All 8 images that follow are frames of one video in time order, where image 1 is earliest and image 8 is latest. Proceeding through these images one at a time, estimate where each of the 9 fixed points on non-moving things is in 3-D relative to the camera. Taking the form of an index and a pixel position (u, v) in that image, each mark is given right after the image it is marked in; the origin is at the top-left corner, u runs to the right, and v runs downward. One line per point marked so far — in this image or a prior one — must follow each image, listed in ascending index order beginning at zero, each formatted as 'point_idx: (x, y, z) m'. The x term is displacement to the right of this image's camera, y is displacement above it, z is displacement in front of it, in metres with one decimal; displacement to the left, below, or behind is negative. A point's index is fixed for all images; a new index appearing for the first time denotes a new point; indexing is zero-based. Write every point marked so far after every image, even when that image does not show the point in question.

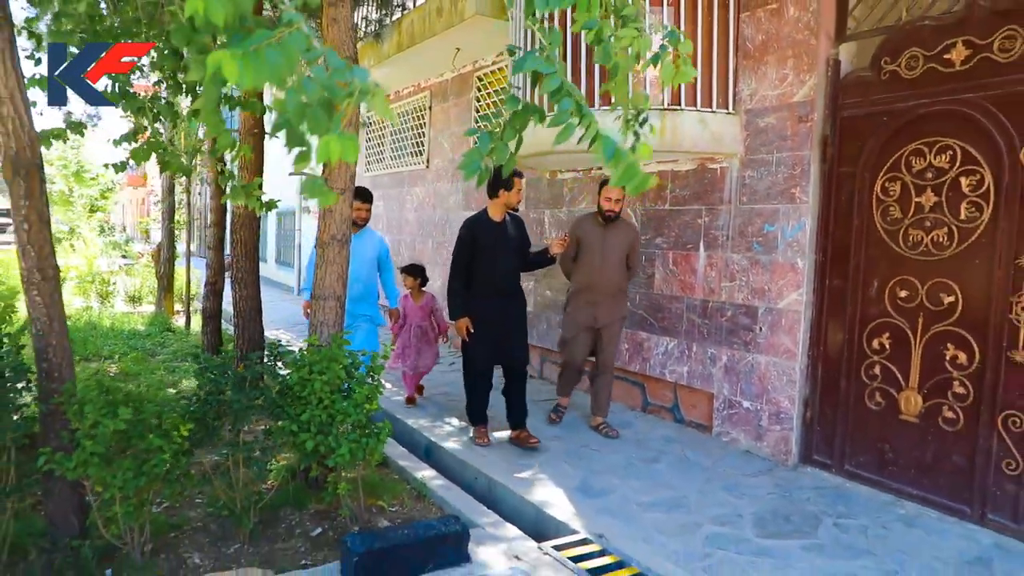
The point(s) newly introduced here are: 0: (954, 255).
0: (+2.1, +0.2, +3.5) m
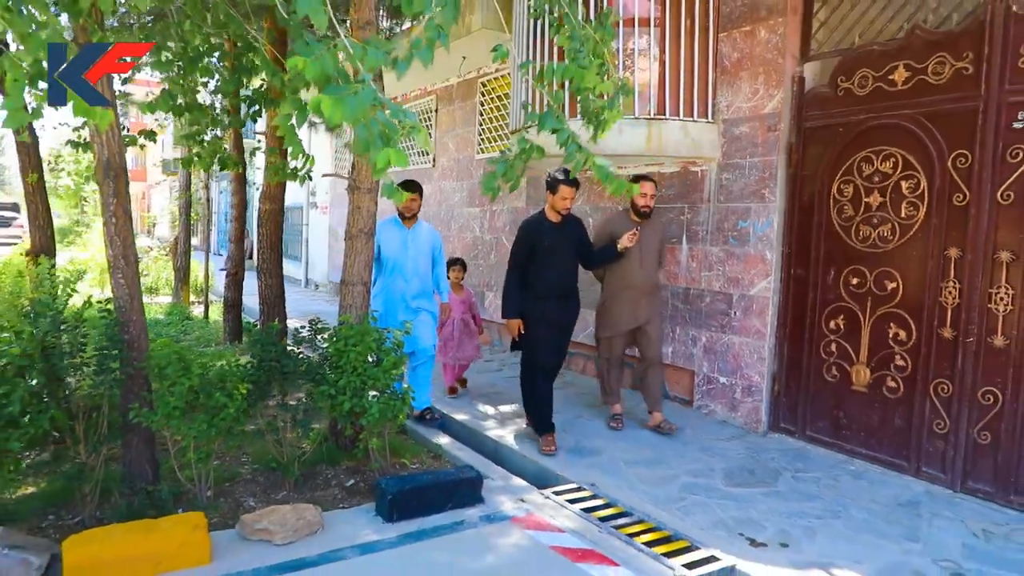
0: (+2.1, +0.2, +4.1) m
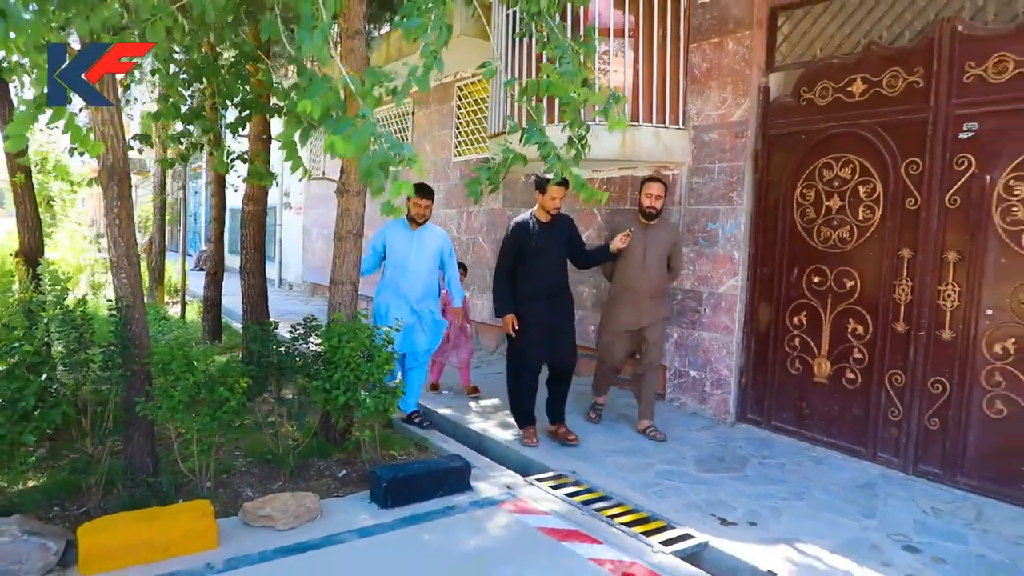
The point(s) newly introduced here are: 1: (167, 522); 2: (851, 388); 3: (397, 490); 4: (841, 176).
0: (+2.0, +0.2, +4.4) m
1: (-1.4, -0.9, +2.9) m
2: (+2.0, -0.6, +4.4) m
3: (-0.6, -1.0, +3.6) m
4: (+2.0, +0.7, +4.4) m
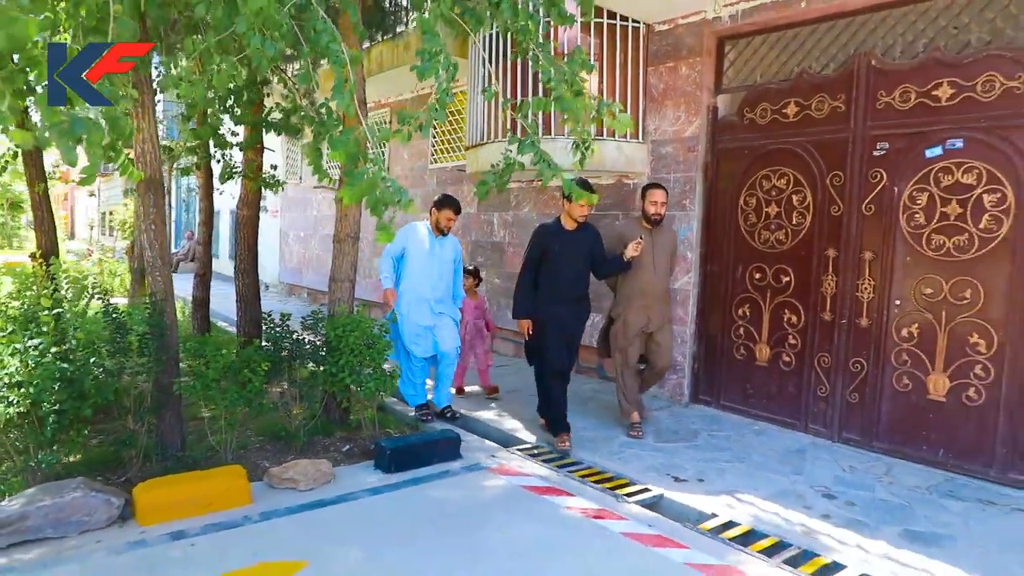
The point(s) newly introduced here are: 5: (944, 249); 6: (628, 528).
0: (+1.9, +0.3, +5.1) m
1: (-1.4, -0.9, +3.4) m
2: (+1.9, -0.6, +5.1) m
3: (-0.6, -1.0, +4.1) m
4: (+1.9, +0.7, +5.1) m
5: (+2.5, +0.2, +4.3) m
6: (+0.5, -1.1, +3.4) m
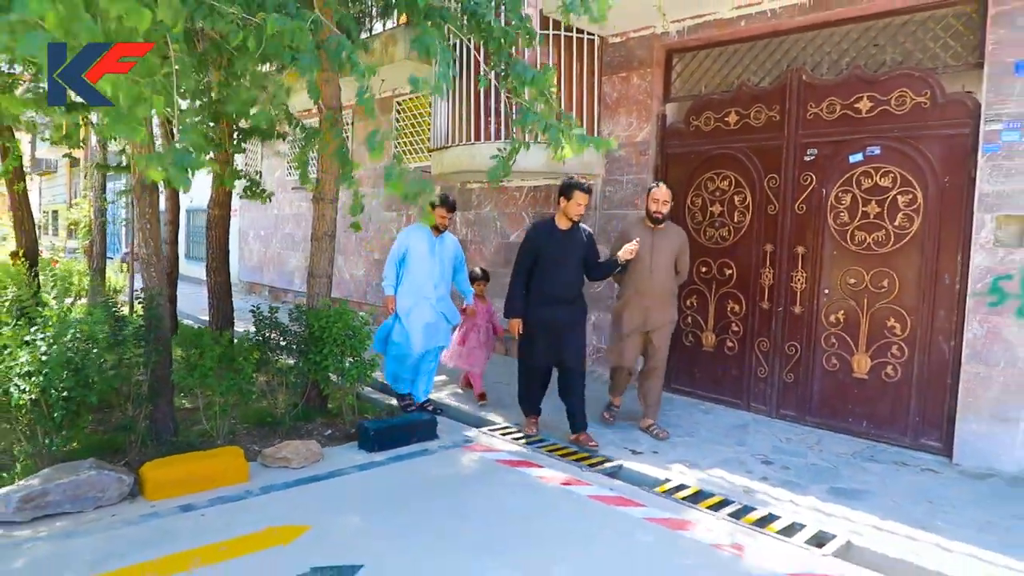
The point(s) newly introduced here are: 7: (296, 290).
0: (+1.7, +0.3, +5.6) m
1: (-1.5, -0.9, +3.7) m
2: (+1.7, -0.5, +5.6) m
3: (-0.8, -0.9, +4.5) m
4: (+1.6, +0.8, +5.6) m
5: (+2.3, +0.3, +4.8) m
6: (+0.4, -1.1, +3.8) m
7: (-3.3, 0.0, +11.1) m
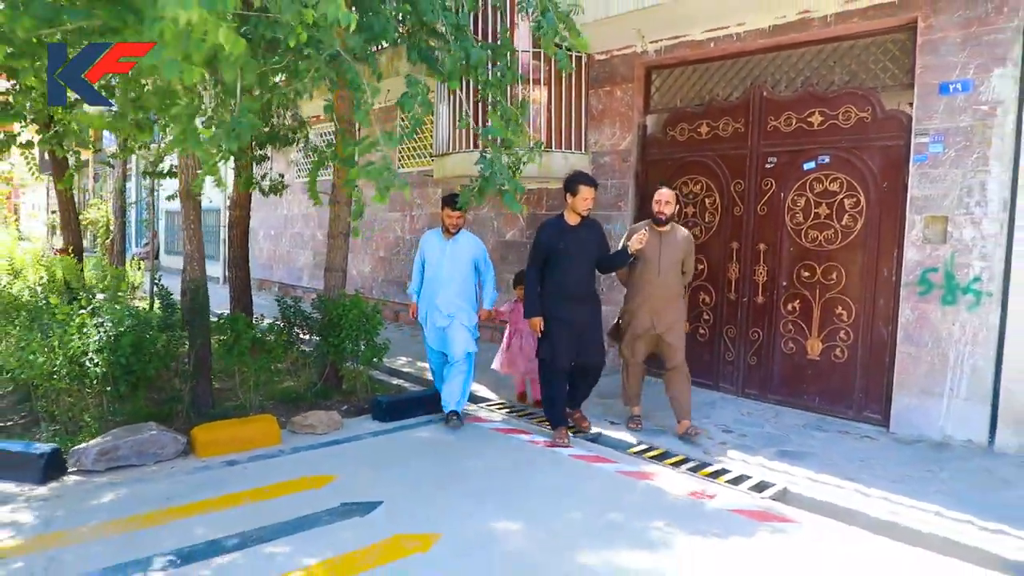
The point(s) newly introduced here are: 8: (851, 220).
0: (+1.6, +0.4, +6.2) m
1: (-1.6, -0.8, +4.4) m
2: (+1.6, -0.4, +6.3) m
3: (-0.8, -0.9, +5.1) m
4: (+1.6, +0.8, +6.3) m
5: (+2.3, +0.3, +5.5) m
6: (+0.4, -1.0, +4.5) m
7: (-3.3, 0.0, +11.8) m
8: (+2.5, +0.5, +5.3) m
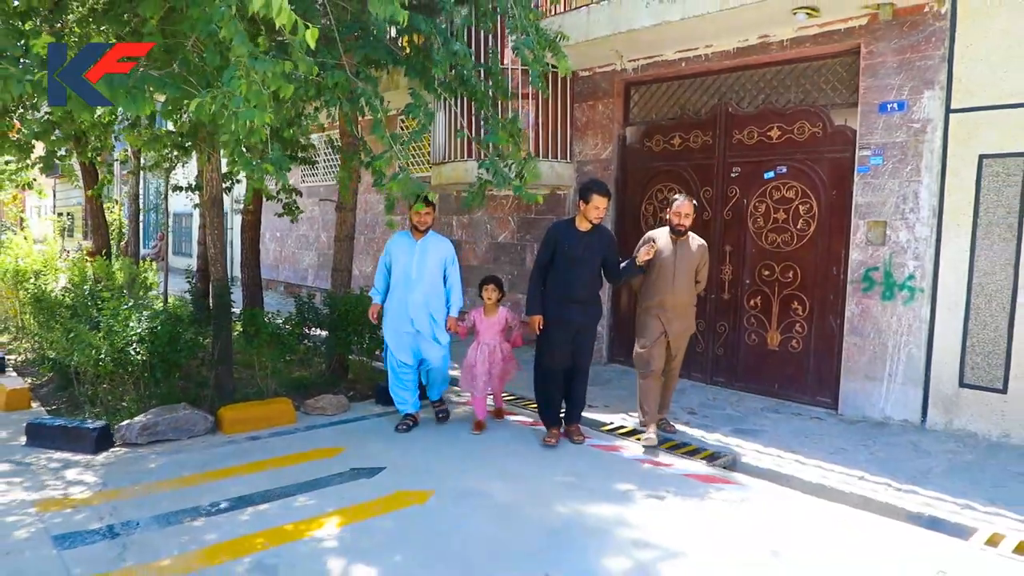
0: (+1.5, +0.4, +6.9) m
1: (-1.7, -0.8, +5.0) m
2: (+1.5, -0.4, +6.9) m
3: (-0.9, -0.8, +5.7) m
4: (+1.5, +0.9, +6.9) m
5: (+2.2, +0.4, +6.1) m
6: (+0.3, -1.0, +5.1) m
7: (-3.4, 0.0, +12.4) m
8: (+2.4, +0.5, +5.9) m
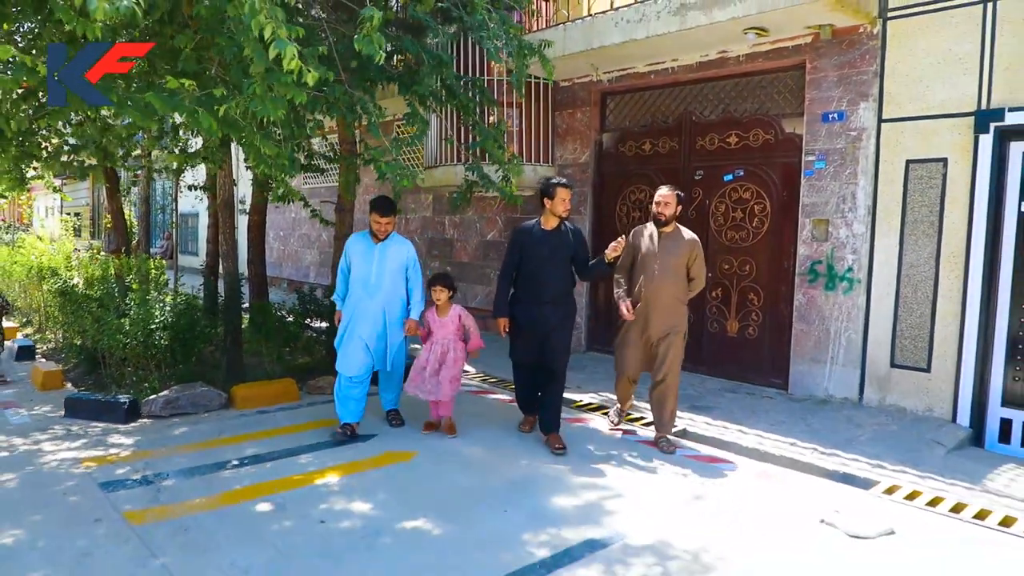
0: (+1.4, +0.5, +7.5) m
1: (-1.8, -0.8, +5.6) m
2: (+1.4, -0.4, +7.5) m
3: (-1.1, -0.8, +6.4) m
4: (+1.3, +0.9, +7.5) m
5: (+2.0, +0.4, +6.7) m
6: (+0.1, -0.9, +5.7) m
7: (-3.5, +0.1, +13.0) m
8: (+2.2, +0.6, +6.6) m
